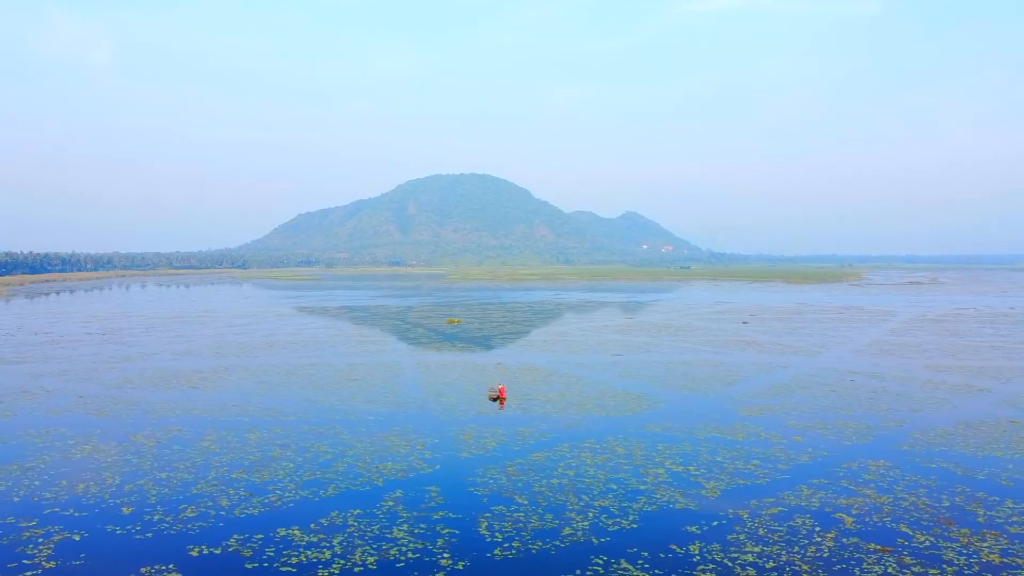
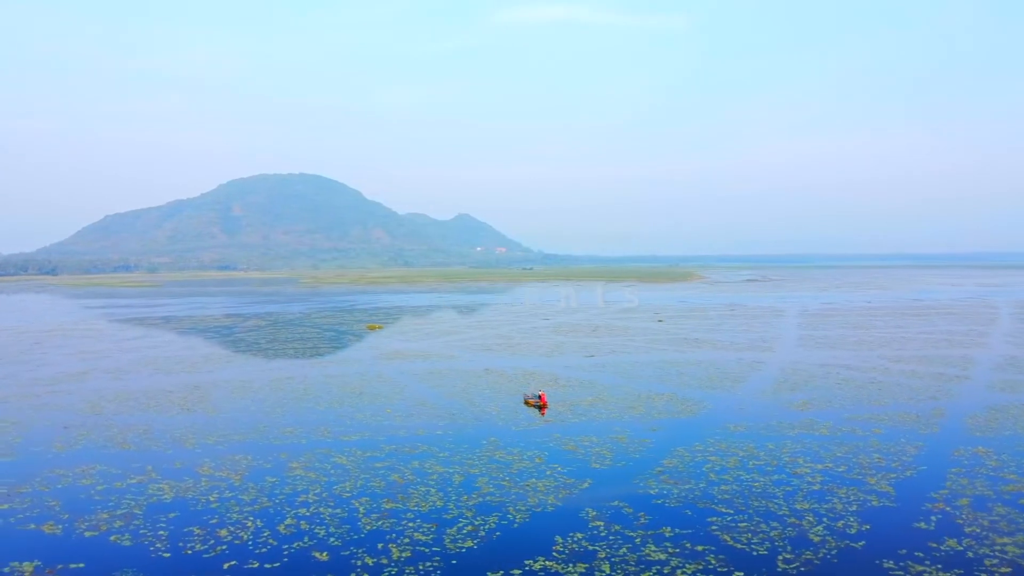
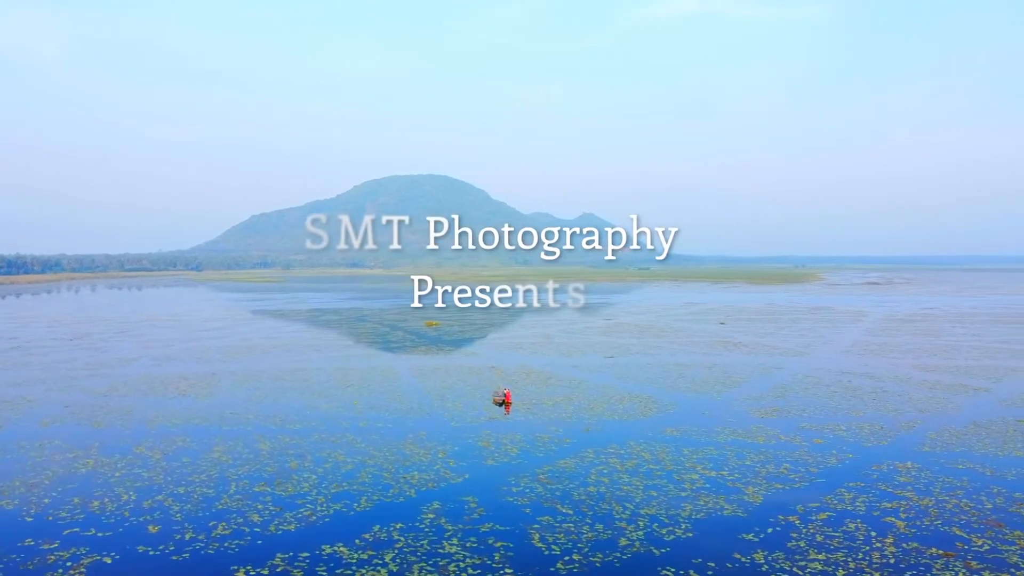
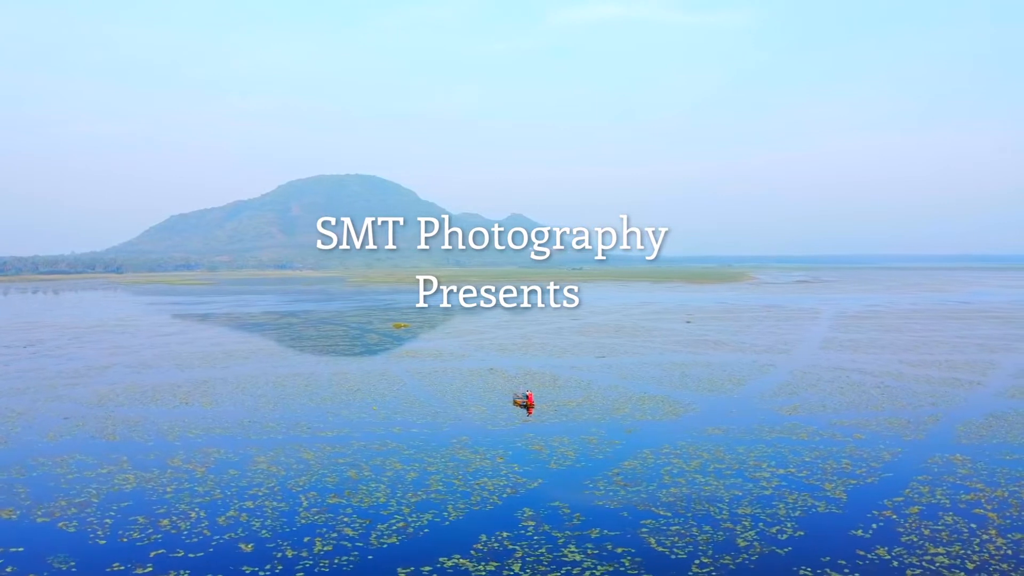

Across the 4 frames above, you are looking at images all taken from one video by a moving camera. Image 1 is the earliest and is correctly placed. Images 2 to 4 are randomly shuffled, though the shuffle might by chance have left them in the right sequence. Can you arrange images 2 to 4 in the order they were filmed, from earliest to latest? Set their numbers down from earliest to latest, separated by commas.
3, 4, 2
